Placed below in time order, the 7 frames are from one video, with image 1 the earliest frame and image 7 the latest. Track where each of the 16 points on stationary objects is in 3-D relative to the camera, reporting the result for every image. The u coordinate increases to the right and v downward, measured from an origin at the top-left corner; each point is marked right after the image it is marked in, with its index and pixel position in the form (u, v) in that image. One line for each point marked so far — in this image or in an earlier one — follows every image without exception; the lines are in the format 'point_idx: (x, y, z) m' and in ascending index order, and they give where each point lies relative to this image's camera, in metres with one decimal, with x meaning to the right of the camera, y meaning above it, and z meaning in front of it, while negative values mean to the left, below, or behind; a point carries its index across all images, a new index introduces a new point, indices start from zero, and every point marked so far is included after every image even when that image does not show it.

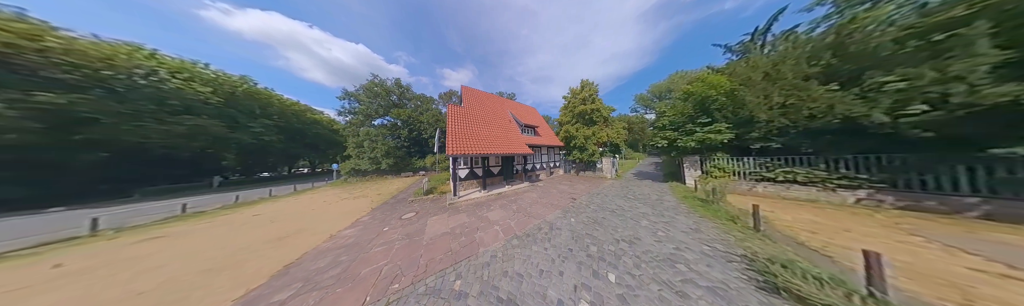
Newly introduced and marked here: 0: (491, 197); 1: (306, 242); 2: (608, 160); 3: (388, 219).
0: (-1.5, -3.2, +8.6) m
1: (-8.3, -3.7, +5.0) m
2: (+8.9, -0.5, +11.2) m
3: (-6.7, -3.6, +6.5) m
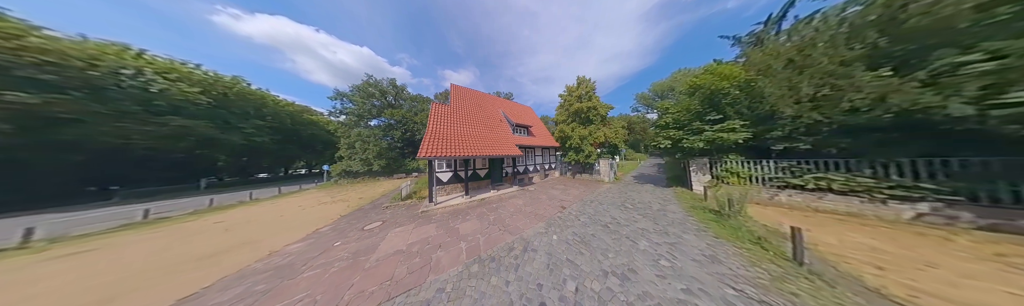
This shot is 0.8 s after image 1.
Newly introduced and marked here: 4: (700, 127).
0: (-2.5, -3.3, +7.7) m
1: (-9.4, -3.8, +4.2) m
2: (+7.9, -0.6, +10.2) m
3: (-7.7, -3.7, +5.7) m
4: (+11.6, +1.6, +7.5) m
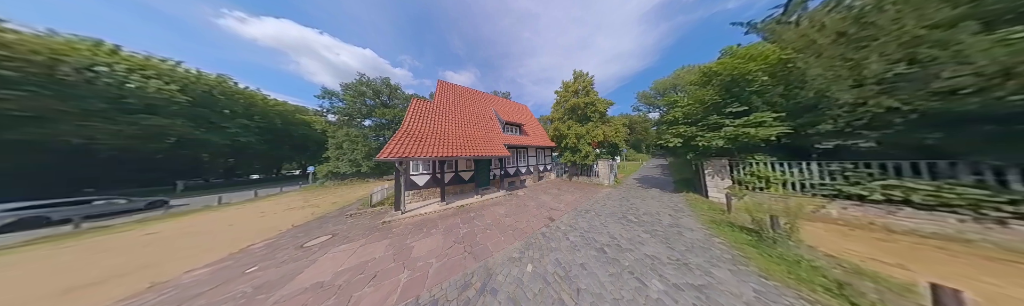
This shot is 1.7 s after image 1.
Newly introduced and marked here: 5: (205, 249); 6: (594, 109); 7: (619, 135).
0: (-3.5, -3.3, +6.6) m
1: (-10.4, -3.8, +3.2) m
2: (+6.9, -0.7, +9.0) m
3: (-8.7, -3.7, +4.6) m
4: (+10.6, +1.6, +6.3) m
5: (-13.1, -4.0, +5.1) m
6: (+6.6, +3.6, +9.8) m
7: (+8.6, +1.3, +9.8) m
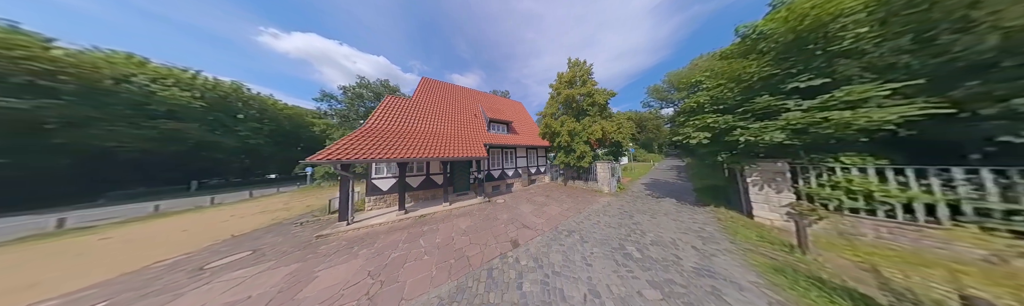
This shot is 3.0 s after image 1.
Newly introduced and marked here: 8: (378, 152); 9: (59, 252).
0: (-5.0, -3.2, +5.4) m
1: (-12.1, -3.7, +2.4) m
2: (+5.5, -0.7, +7.3) m
3: (-10.3, -3.7, +3.7) m
4: (+9.0, +1.6, +4.4) m
5: (-14.6, -4.0, +4.5) m
6: (+5.3, +3.5, +8.1) m
7: (+7.2, +1.3, +8.0) m
8: (-6.7, +0.1, +6.1) m
9: (-19.3, -4.2, +5.2) m
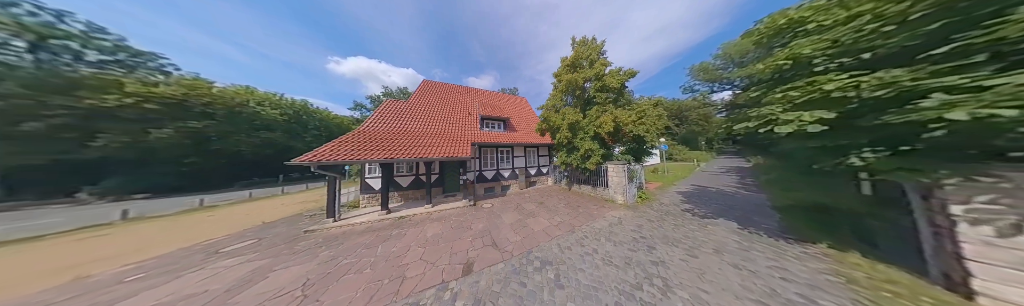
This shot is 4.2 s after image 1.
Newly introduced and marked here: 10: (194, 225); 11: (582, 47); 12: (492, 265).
0: (-5.9, -3.2, +5.3) m
1: (-13.3, -3.7, +3.4) m
2: (+4.8, -0.6, +5.4) m
3: (-11.4, -3.6, +4.5) m
4: (+7.8, +1.8, +2.0) m
5: (-15.5, -4.0, +5.9) m
6: (+4.6, +3.7, +6.3) m
7: (+6.6, +1.4, +5.8) m
8: (-7.5, +0.1, +6.2) m
9: (-20.1, -4.3, +7.3) m
10: (-19.2, -4.3, +7.5) m
11: (+4.1, +6.1, +7.0) m
12: (-0.4, -2.8, +3.1) m
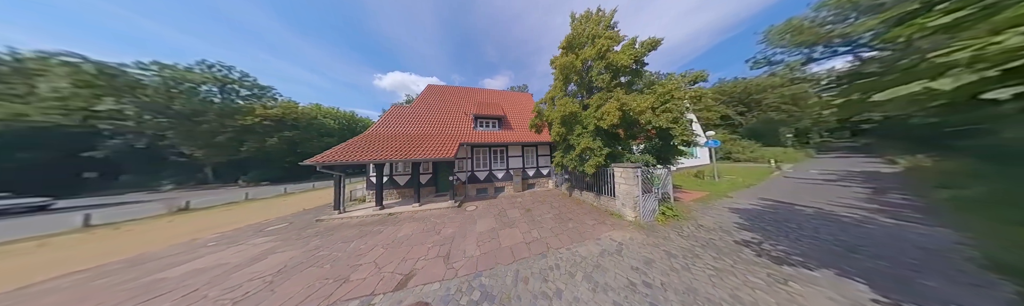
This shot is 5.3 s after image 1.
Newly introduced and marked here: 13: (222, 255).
0: (-6.7, -3.2, +5.6) m
1: (-14.3, -3.7, +5.1) m
2: (+3.9, -0.5, +4.0) m
3: (-12.2, -3.6, +5.7) m
4: (+6.3, +1.9, +0.1) m
5: (-16.0, -4.0, +7.9) m
6: (+3.9, +3.7, +4.9) m
7: (+5.7, +1.5, +4.1) m
8: (-8.1, +0.1, +6.9) m
9: (-20.3, -4.3, +10.0) m
10: (-19.4, -4.3, +10.0) m
11: (+3.5, +6.2, +5.7) m
12: (-1.6, -2.7, +2.6) m
13: (-10.1, -3.4, +4.2) m
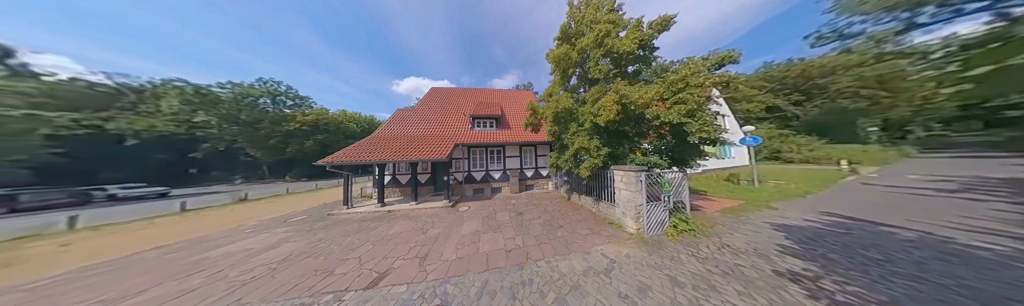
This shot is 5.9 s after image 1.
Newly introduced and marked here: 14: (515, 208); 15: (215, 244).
0: (-7.0, -3.2, +6.0) m
1: (-14.6, -3.7, +6.1) m
2: (+3.4, -0.5, +3.4) m
3: (-12.5, -3.6, +6.6) m
4: (+5.4, +1.9, -0.7) m
5: (-16.1, -4.0, +9.1) m
6: (+3.5, +3.7, +4.3) m
7: (+5.2, +1.5, +3.3) m
8: (-8.3, +0.1, +7.4) m
9: (-20.1, -4.3, +11.6) m
10: (-19.3, -4.4, +11.5) m
11: (+3.2, +6.2, +5.2) m
12: (-2.2, -2.7, +2.5) m
13: (-10.5, -3.4, +4.9) m
14: (+0.4, -2.6, +5.5) m
15: (-12.2, -3.4, +5.0) m
